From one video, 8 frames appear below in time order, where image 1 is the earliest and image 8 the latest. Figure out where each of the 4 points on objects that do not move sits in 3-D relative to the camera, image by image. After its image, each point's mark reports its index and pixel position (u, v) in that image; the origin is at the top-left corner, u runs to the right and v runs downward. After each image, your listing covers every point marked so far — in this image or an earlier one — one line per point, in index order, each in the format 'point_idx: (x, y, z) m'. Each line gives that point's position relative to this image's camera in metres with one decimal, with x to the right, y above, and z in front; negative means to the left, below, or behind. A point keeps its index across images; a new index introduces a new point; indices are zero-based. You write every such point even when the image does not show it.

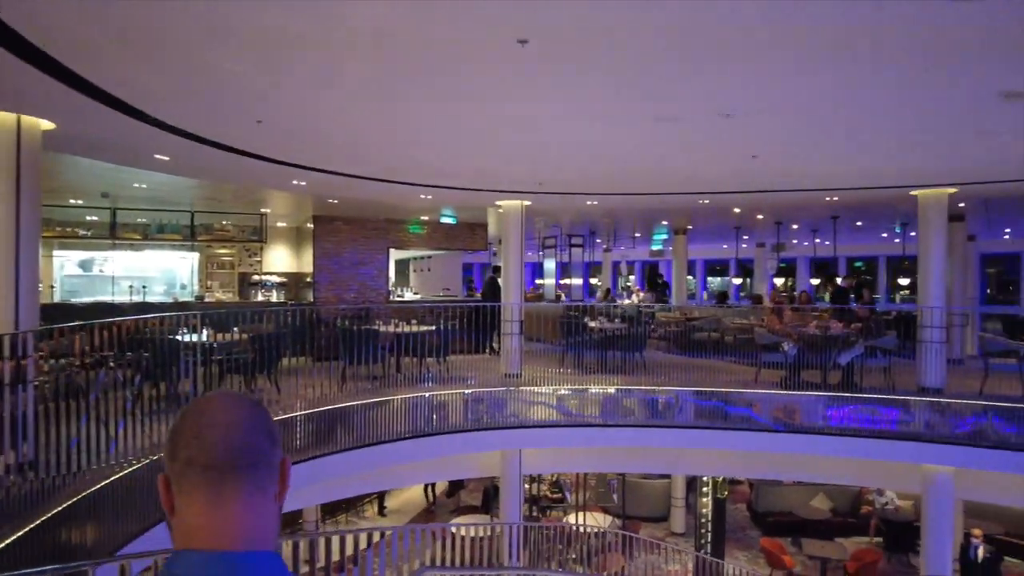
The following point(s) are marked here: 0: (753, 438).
0: (+3.9, -2.4, +10.5) m
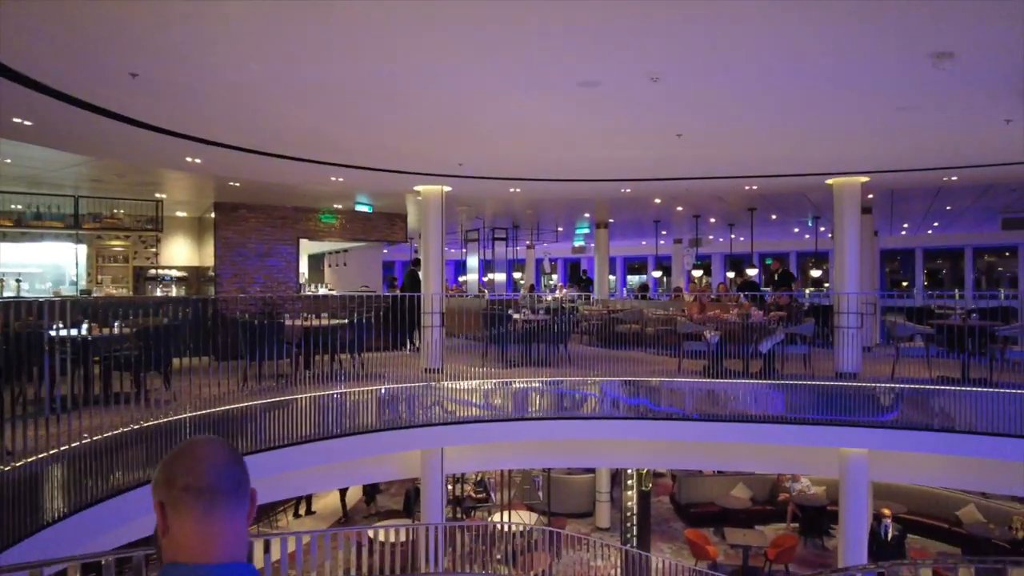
0: (+2.7, -2.2, +10.4) m
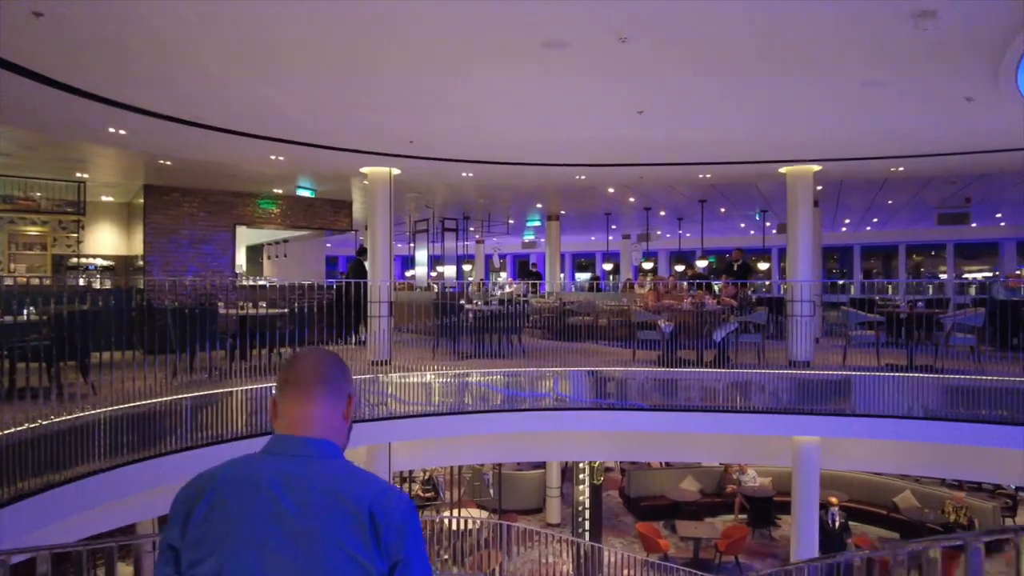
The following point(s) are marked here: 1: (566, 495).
0: (+1.9, -2.0, +10.2) m
1: (+1.4, -5.4, +17.0) m
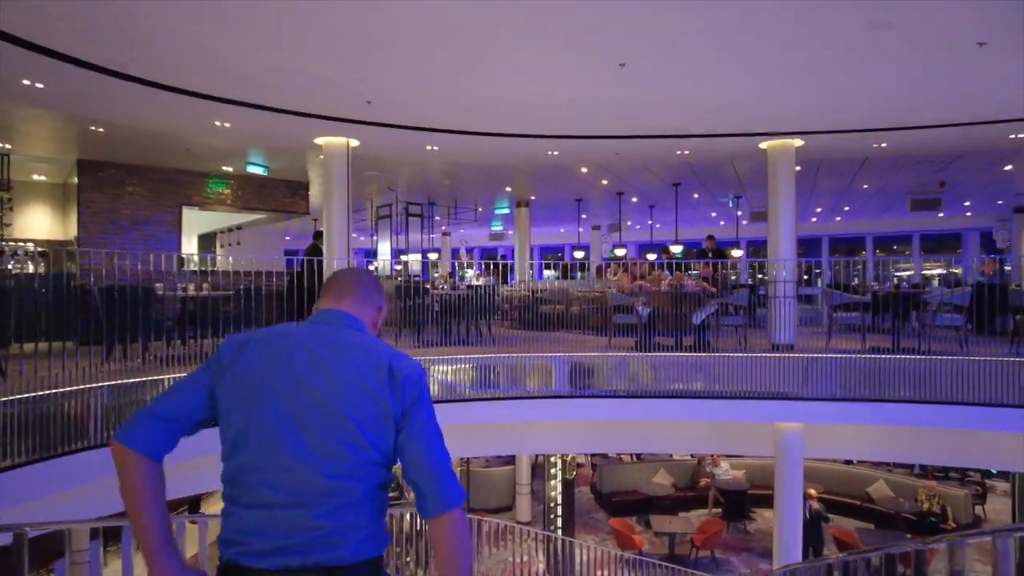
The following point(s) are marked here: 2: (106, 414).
0: (+1.5, -1.8, +9.7) m
1: (+0.6, -5.1, +16.5) m
2: (-4.2, -1.3, +6.8) m
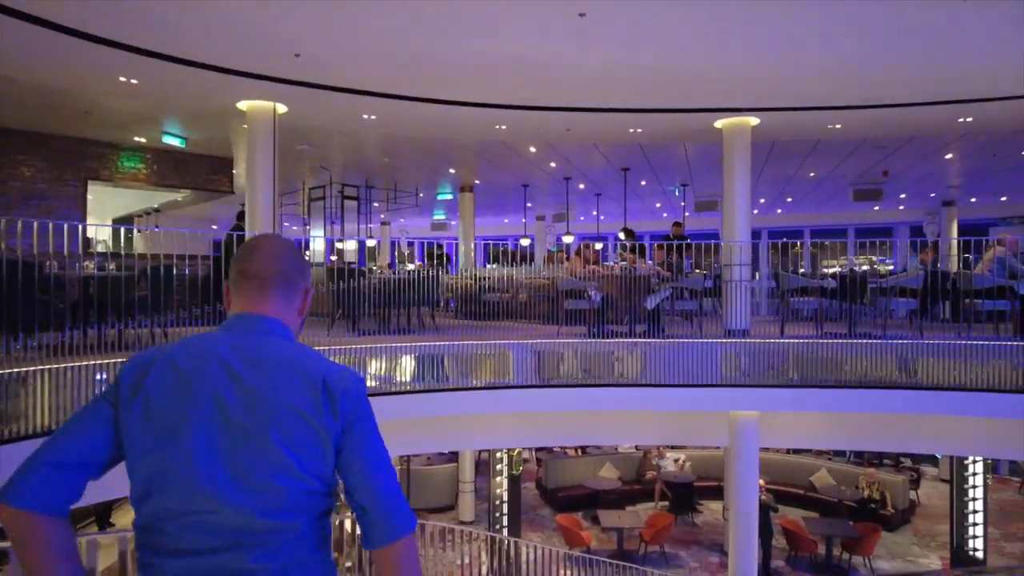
0: (+0.7, -1.5, +9.2) m
1: (-0.8, -4.8, +15.8) m
2: (-4.6, -1.1, +5.8) m
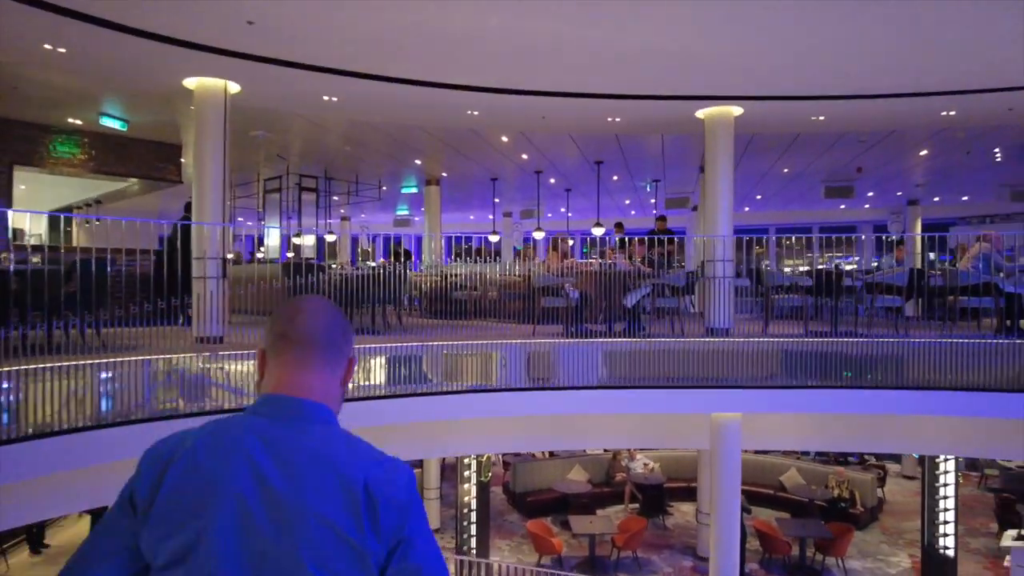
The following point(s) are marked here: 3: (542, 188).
0: (+0.3, -1.5, +8.6) m
1: (-1.5, -4.8, +15.2) m
2: (-4.8, -1.0, +5.0) m
3: (+0.7, +2.4, +15.5) m
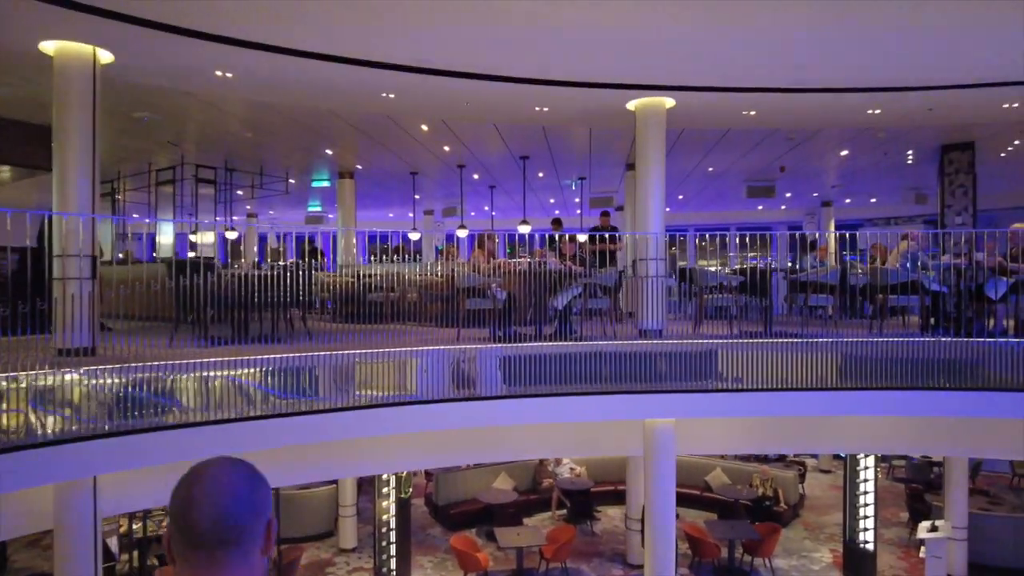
0: (-0.6, -1.5, +8.0) m
1: (-3.2, -4.8, +14.3) m
2: (-5.3, -1.1, +3.7) m
3: (-1.1, +2.3, +14.8) m
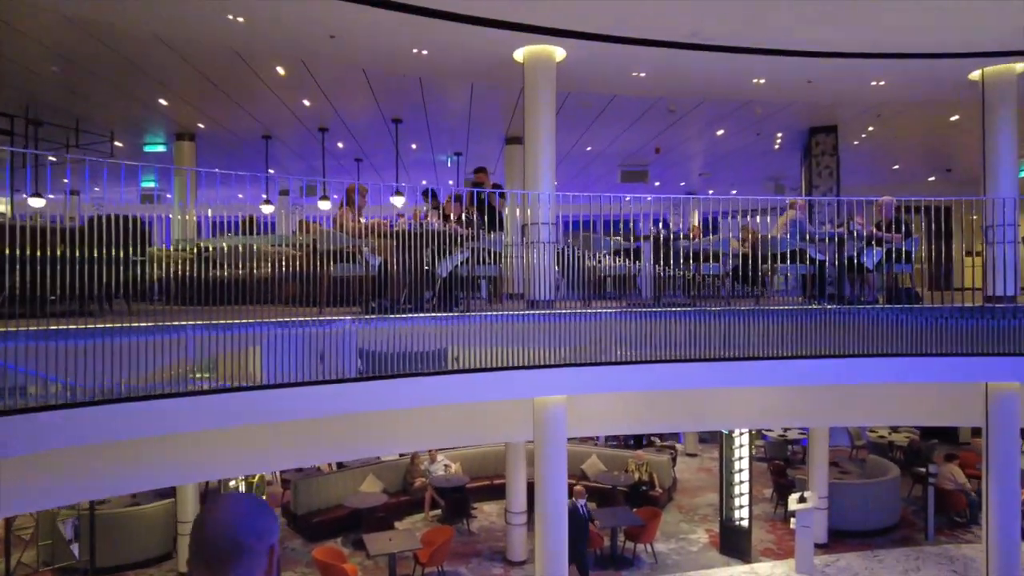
0: (-1.9, -1.1, +6.8) m
1: (-5.7, -4.5, +12.4) m
2: (-5.6, -0.7, +1.6) m
3: (-3.7, +2.7, +13.4) m
